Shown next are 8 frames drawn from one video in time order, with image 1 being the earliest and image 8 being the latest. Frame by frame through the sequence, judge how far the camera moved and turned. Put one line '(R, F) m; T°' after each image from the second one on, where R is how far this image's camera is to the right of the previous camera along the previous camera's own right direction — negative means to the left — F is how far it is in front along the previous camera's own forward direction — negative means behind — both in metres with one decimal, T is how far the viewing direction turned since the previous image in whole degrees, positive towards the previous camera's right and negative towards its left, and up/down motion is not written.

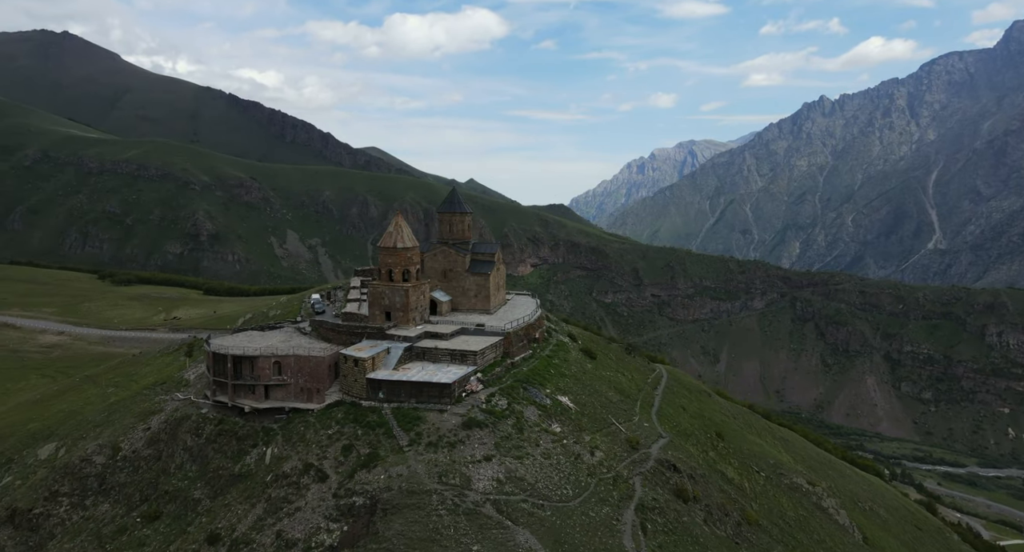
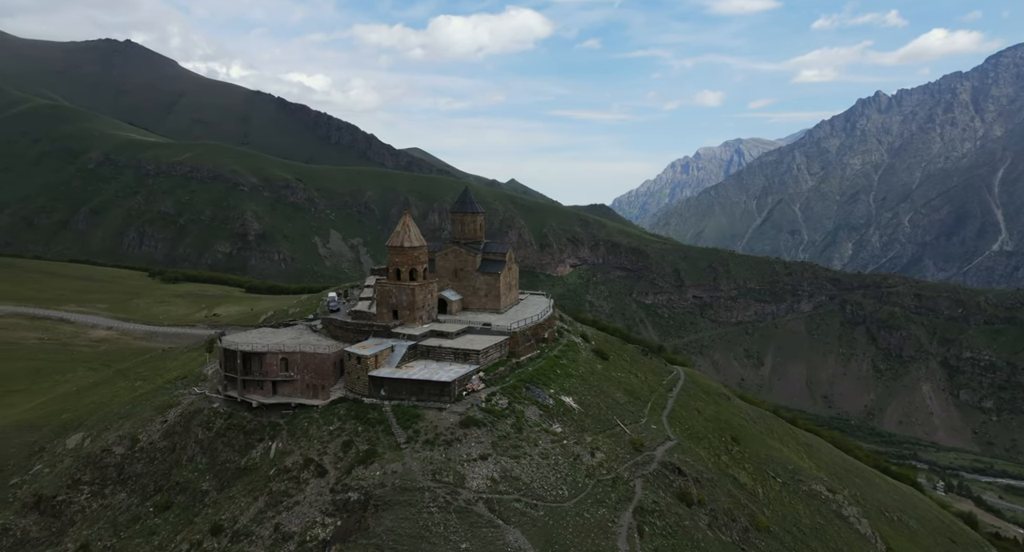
(+1.3, +0.1) m; -3°
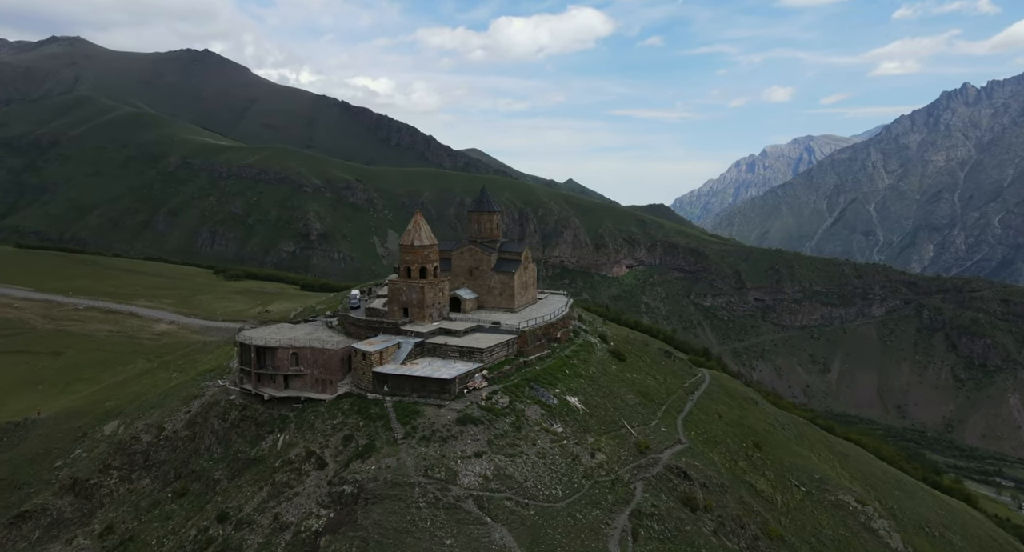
(+1.9, +0.1) m; -4°
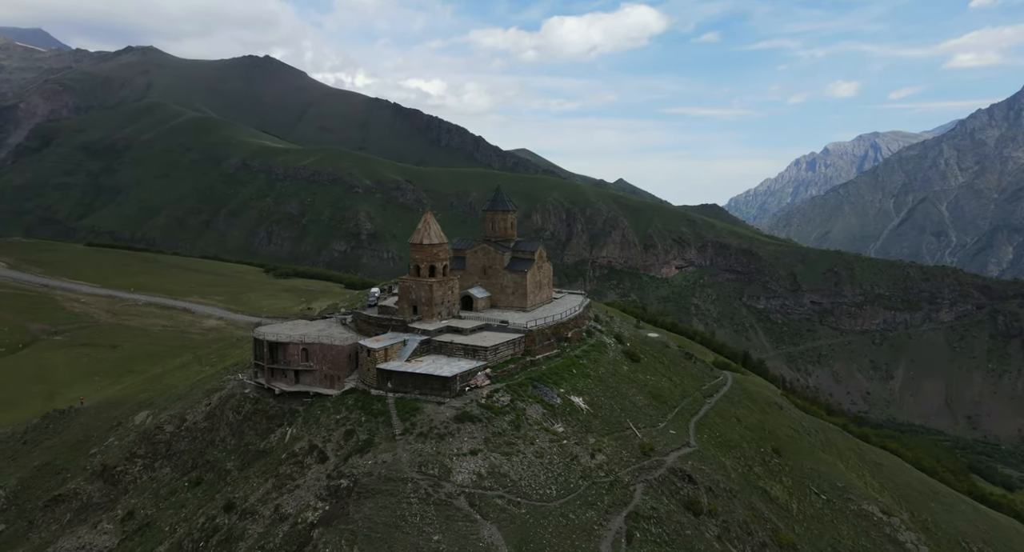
(+1.6, +0.1) m; -4°
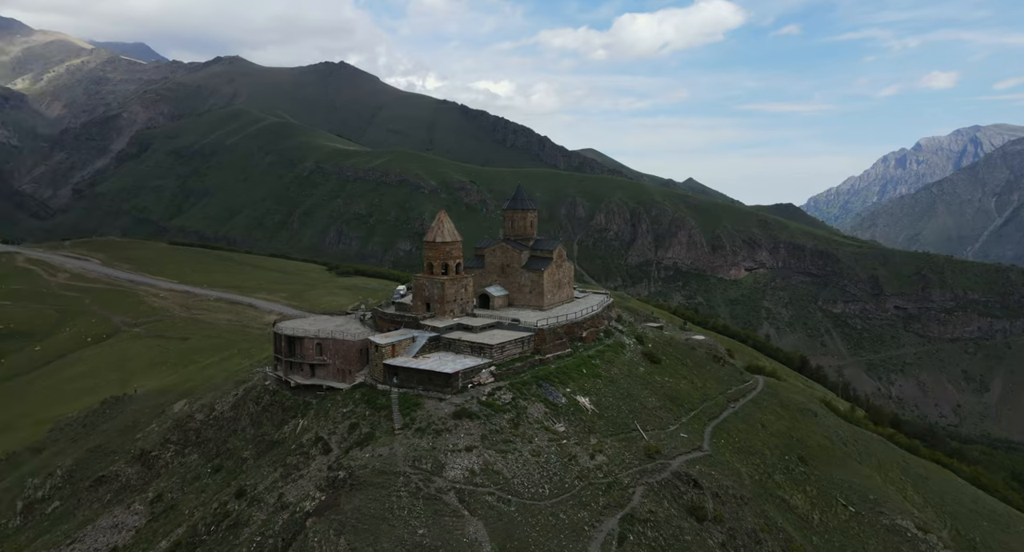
(+2.1, +0.1) m; -5°
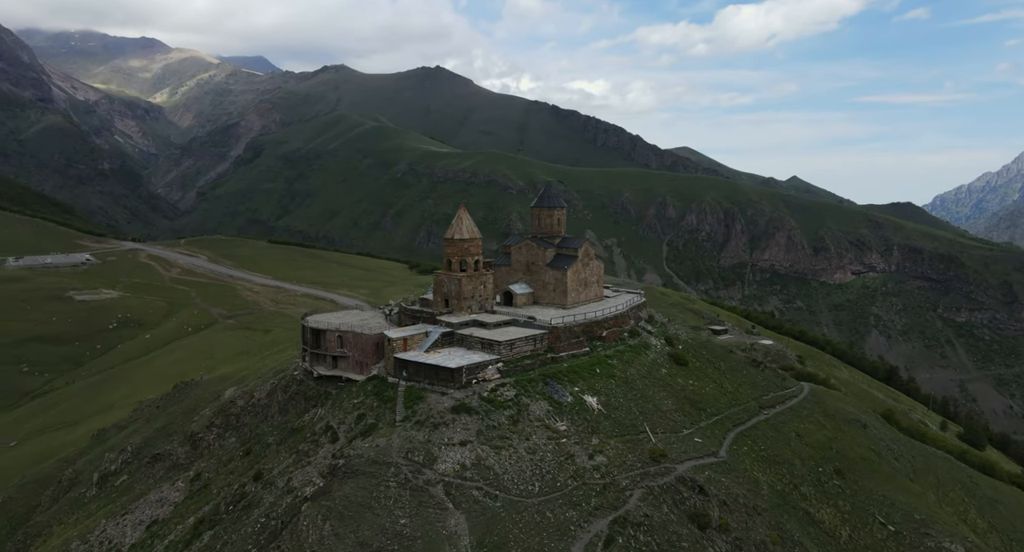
(+2.9, +0.1) m; -7°
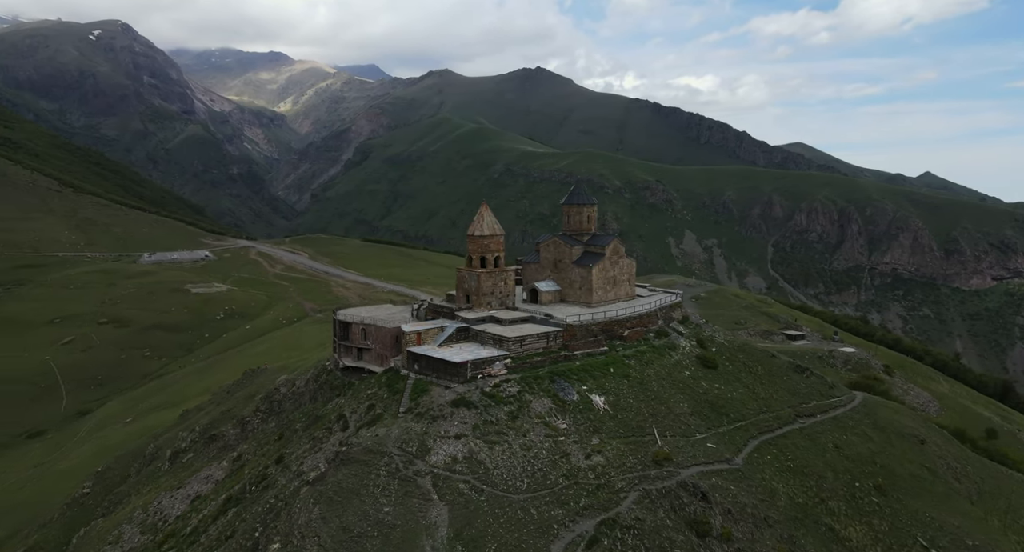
(+3.2, +0.1) m; -8°
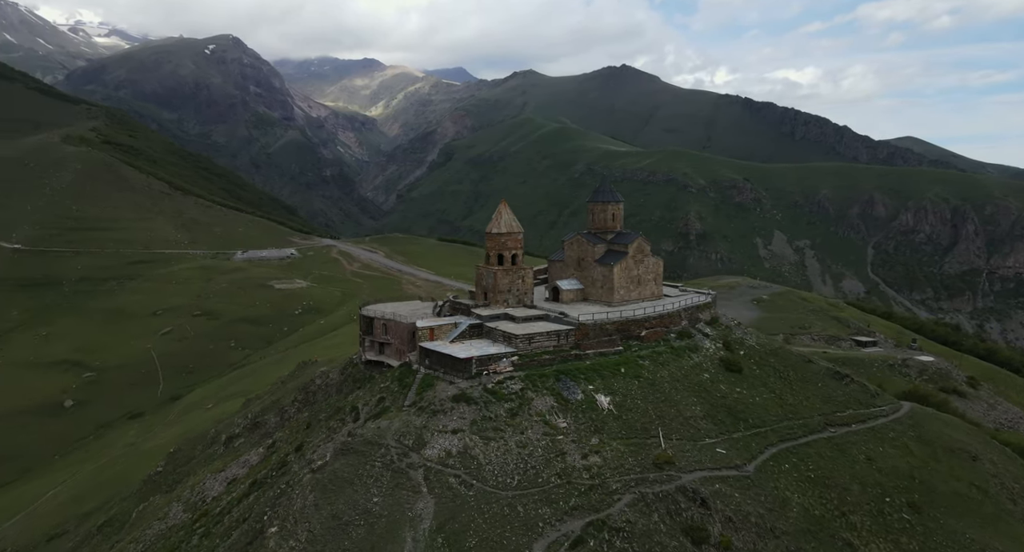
(+2.7, +0.1) m; -6°
